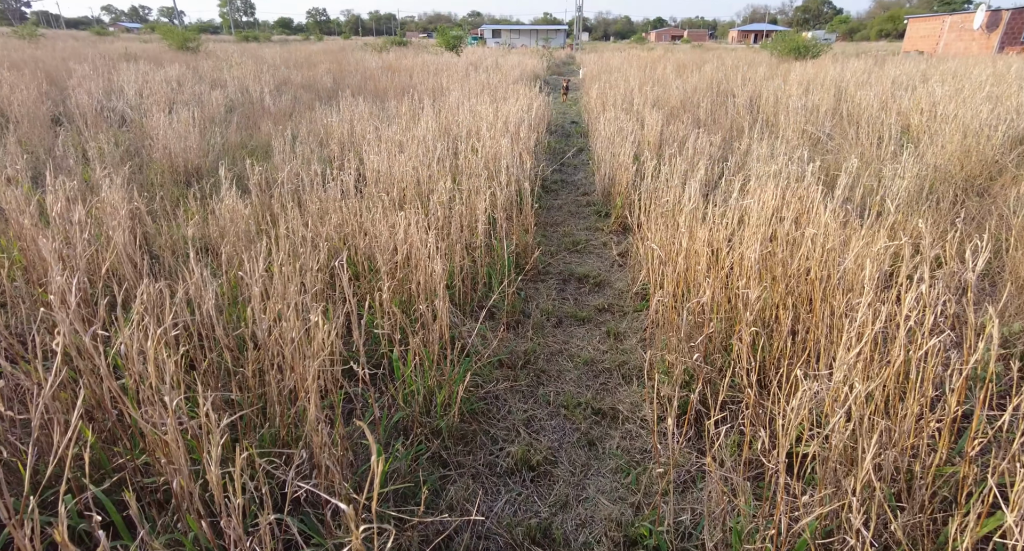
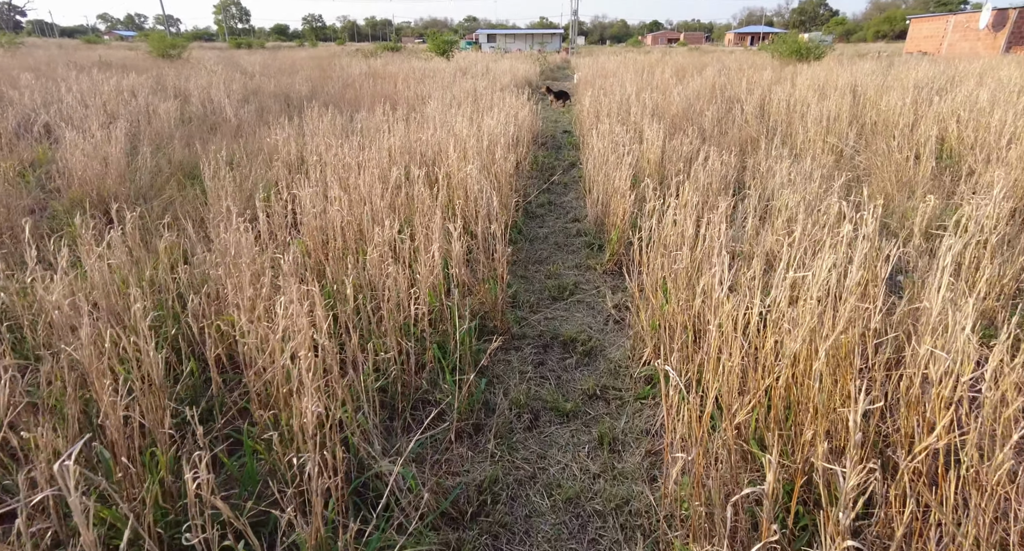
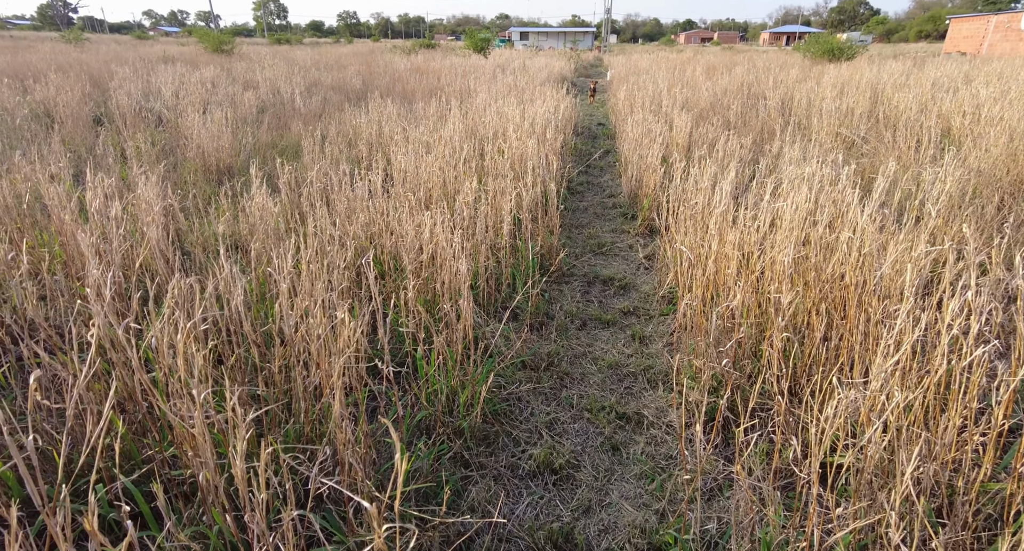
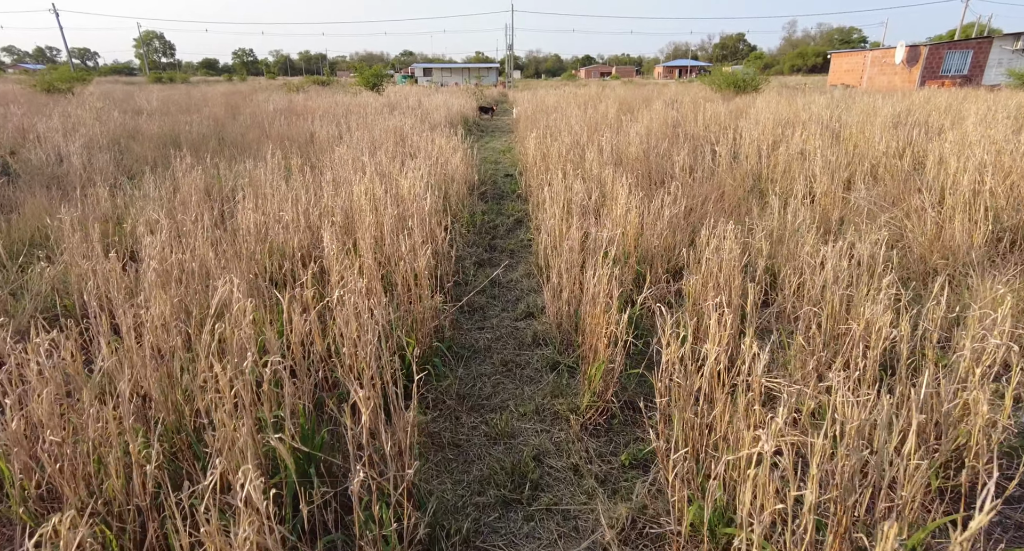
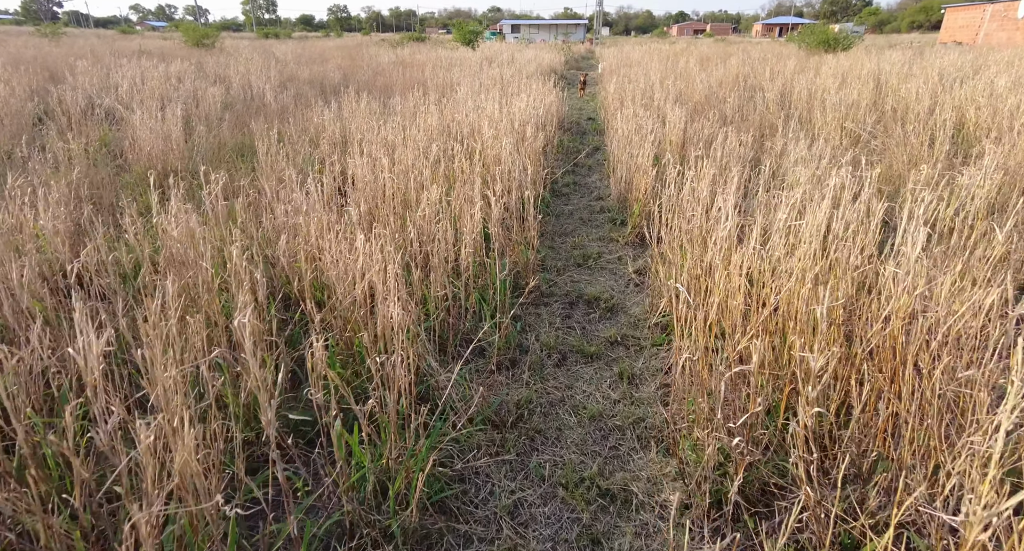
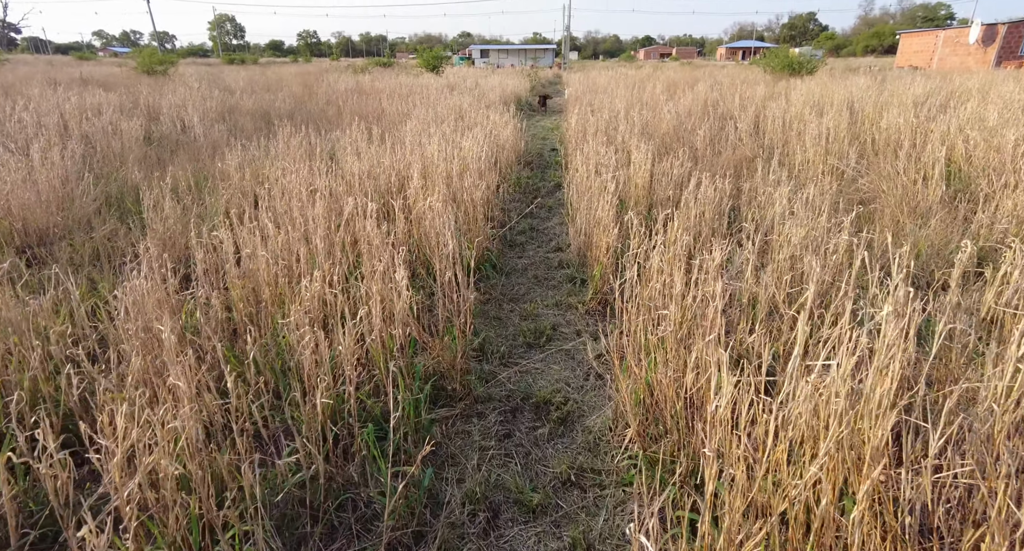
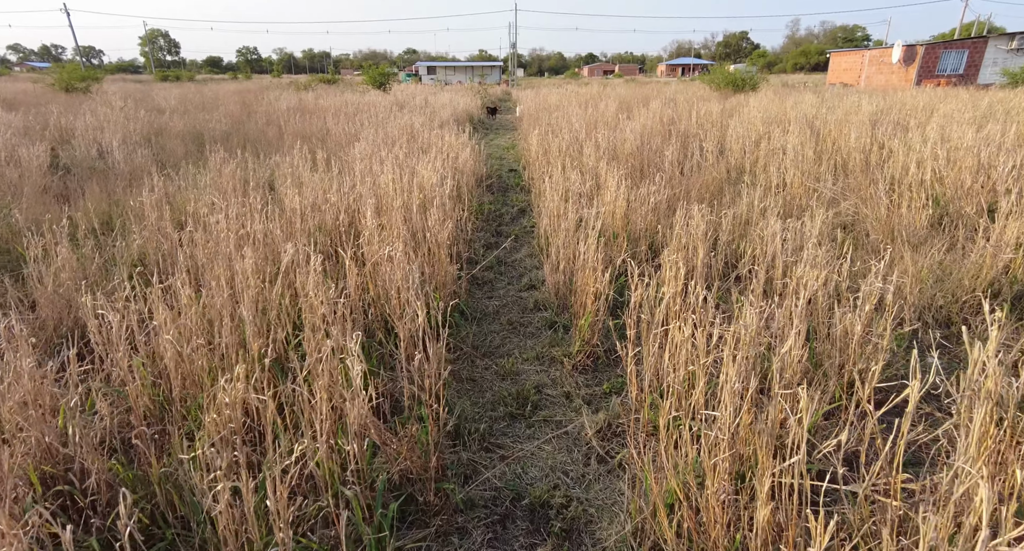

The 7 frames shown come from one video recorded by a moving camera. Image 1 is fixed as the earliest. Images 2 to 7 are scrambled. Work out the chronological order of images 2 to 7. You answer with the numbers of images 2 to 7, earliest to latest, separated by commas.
3, 5, 2, 6, 7, 4
